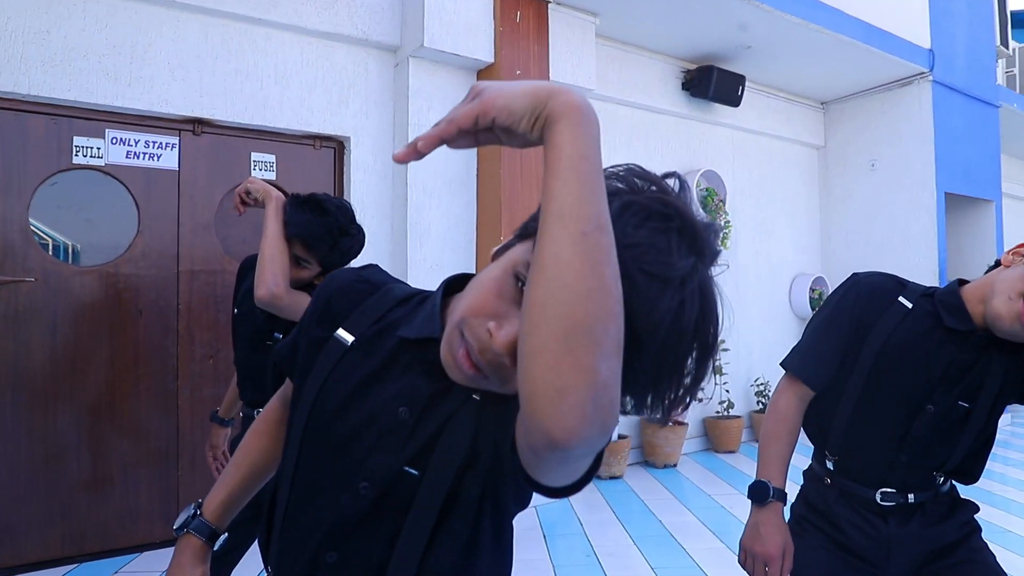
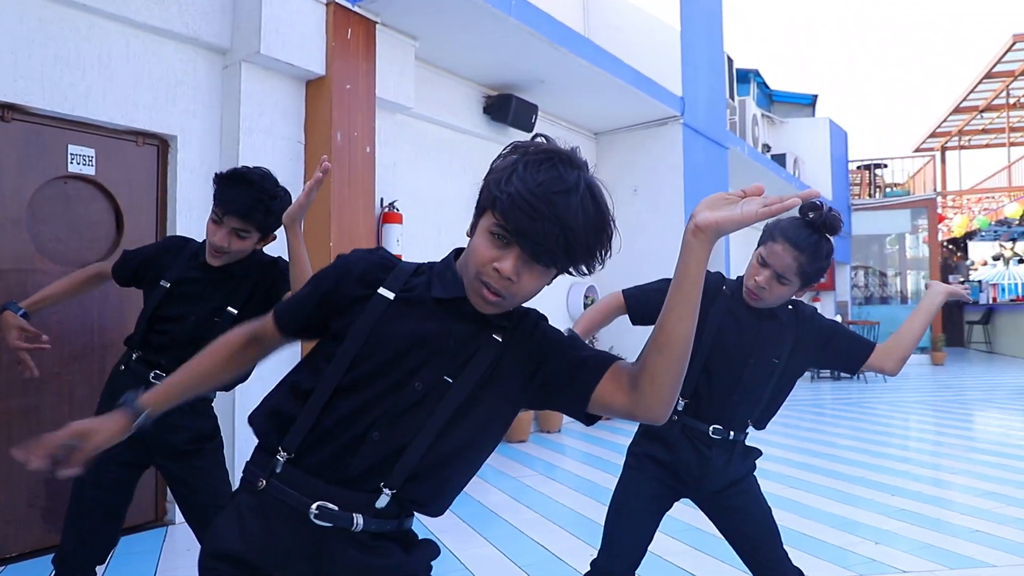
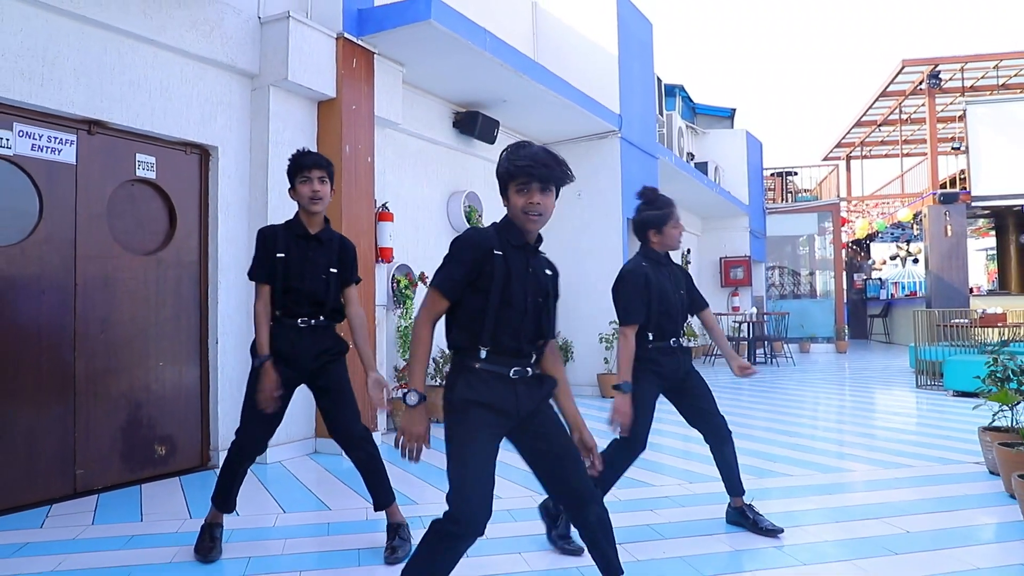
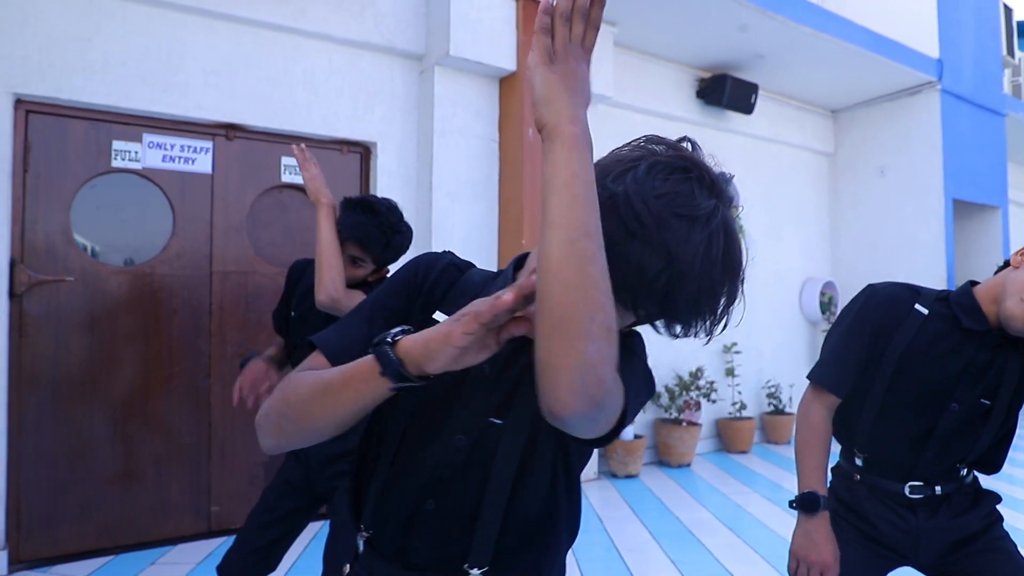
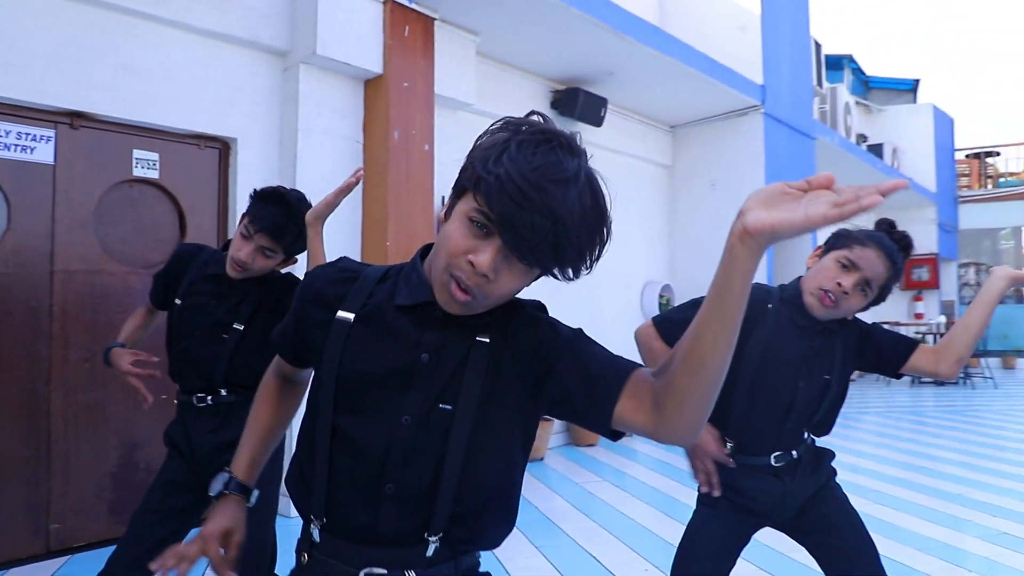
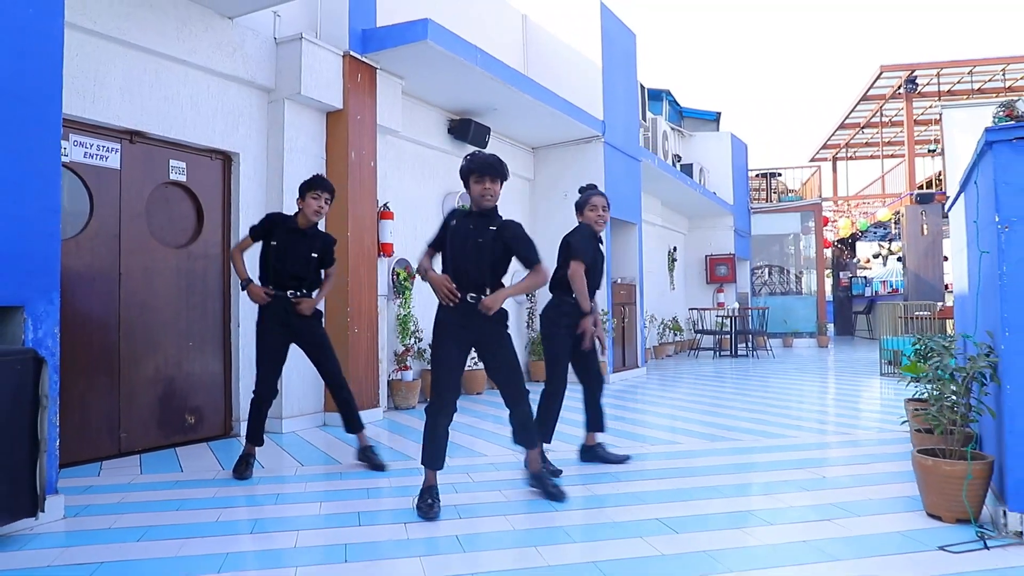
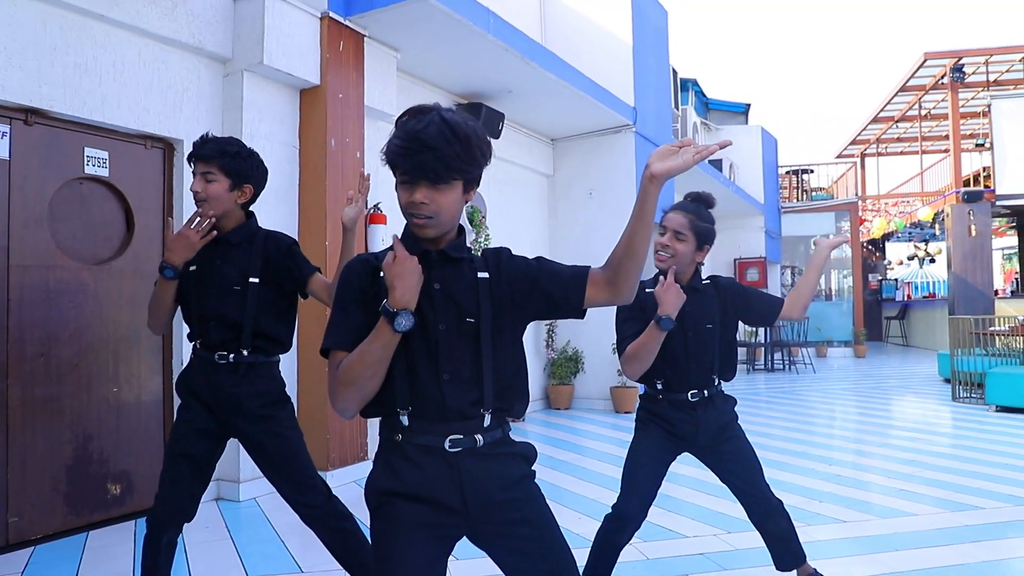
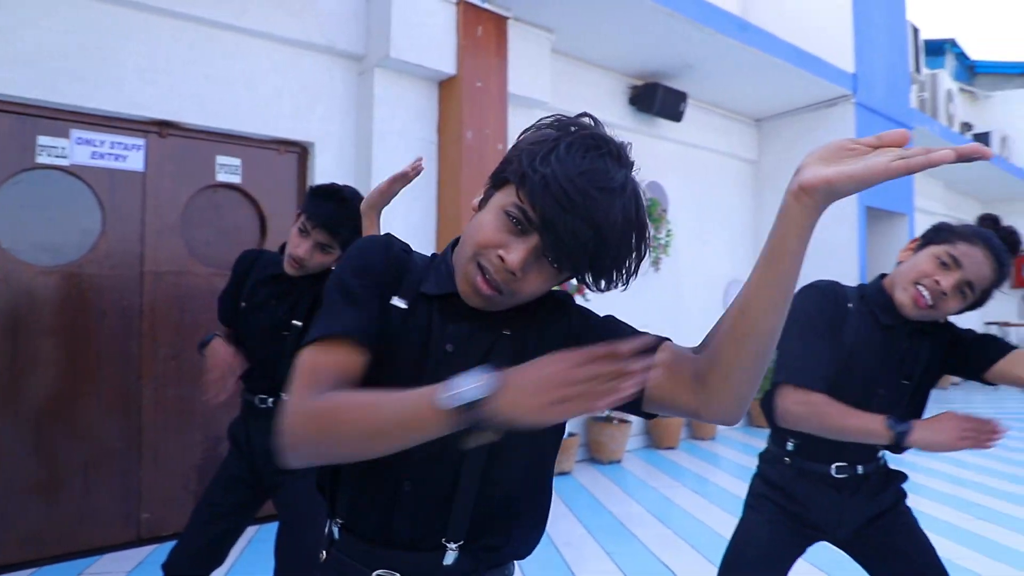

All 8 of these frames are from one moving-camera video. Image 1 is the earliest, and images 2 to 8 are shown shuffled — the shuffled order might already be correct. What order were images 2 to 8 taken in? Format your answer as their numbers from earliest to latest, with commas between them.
4, 8, 5, 2, 7, 3, 6
